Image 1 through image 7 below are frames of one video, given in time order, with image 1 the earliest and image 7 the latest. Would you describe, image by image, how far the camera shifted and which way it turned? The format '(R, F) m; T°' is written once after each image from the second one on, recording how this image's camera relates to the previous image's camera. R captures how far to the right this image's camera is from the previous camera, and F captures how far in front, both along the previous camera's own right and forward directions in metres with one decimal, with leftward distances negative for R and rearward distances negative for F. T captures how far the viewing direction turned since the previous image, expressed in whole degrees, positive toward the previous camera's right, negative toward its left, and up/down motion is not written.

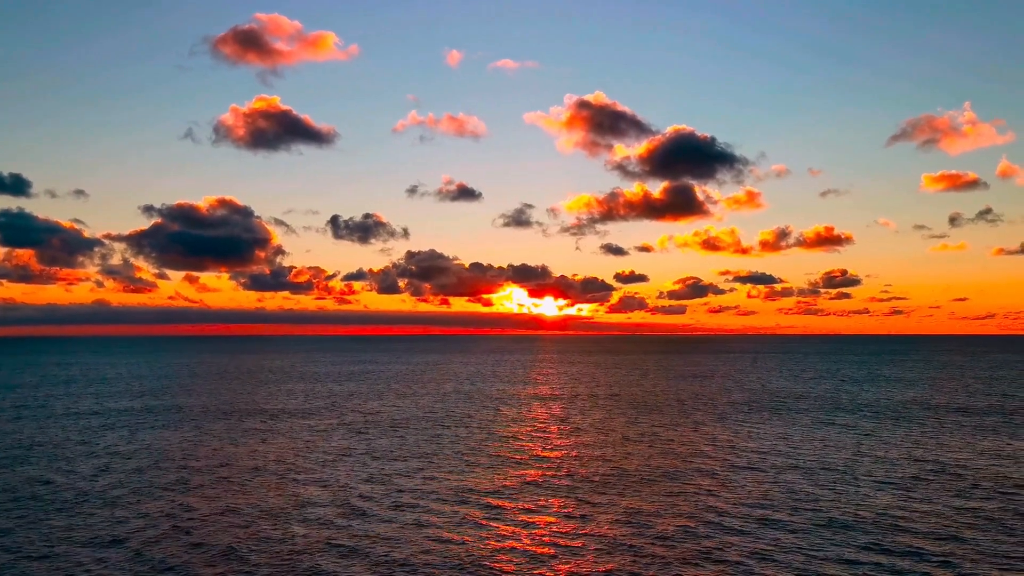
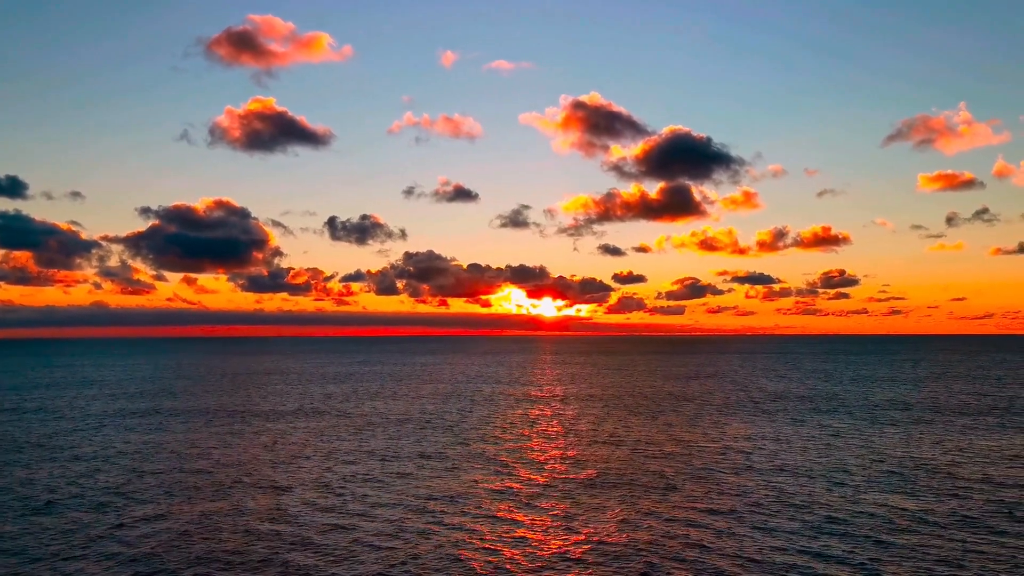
(+0.4, +0.1) m; 0°
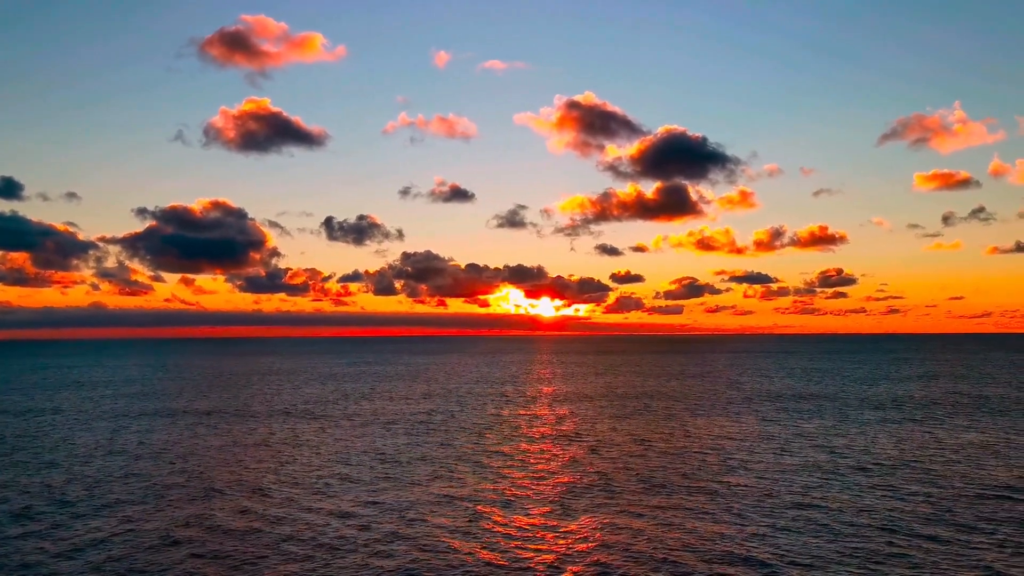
(+0.8, +0.1) m; 0°
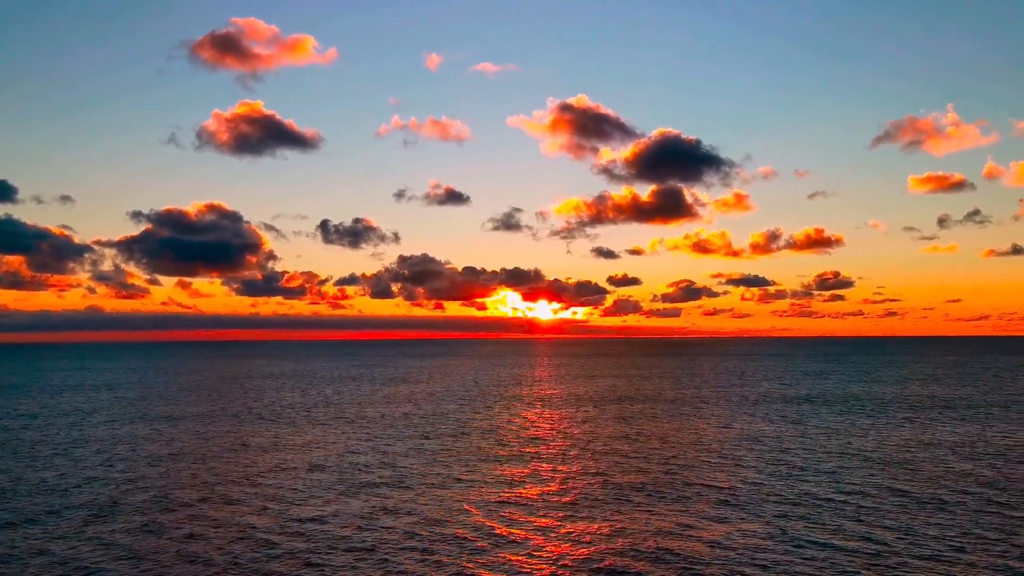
(-2.0, +0.6) m; 0°
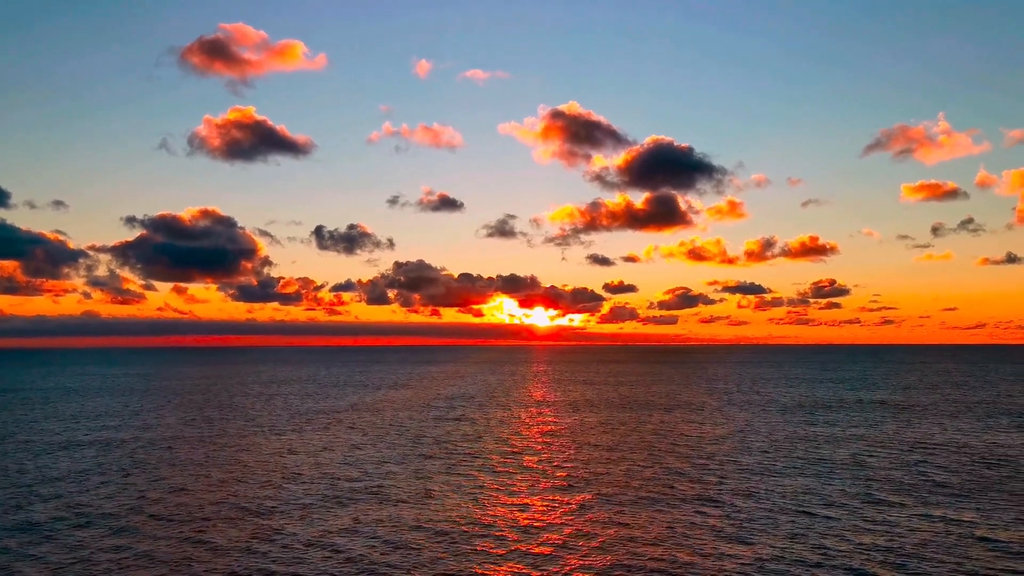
(-2.5, -0.4) m; 0°
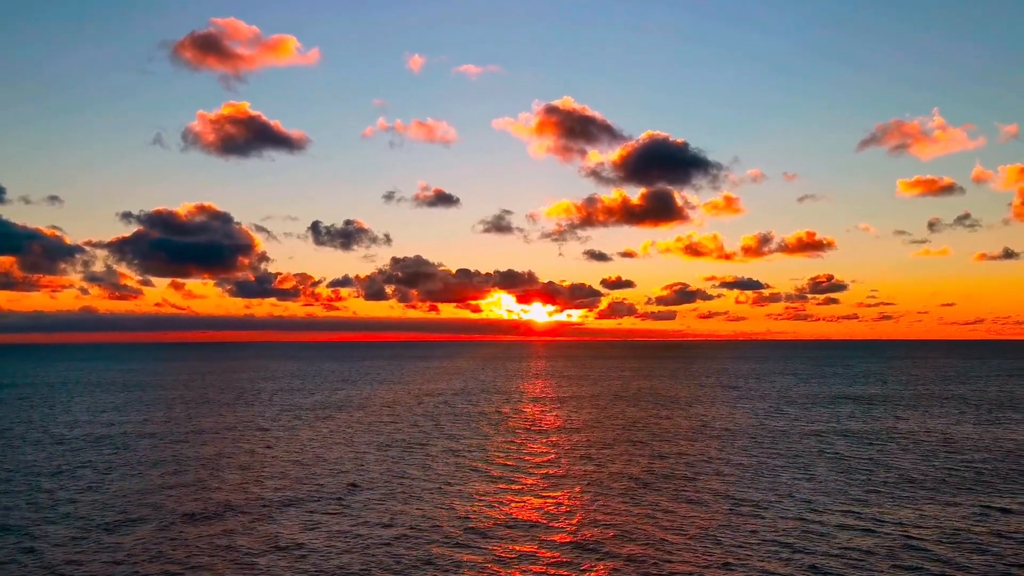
(-1.2, +0.1) m; 0°
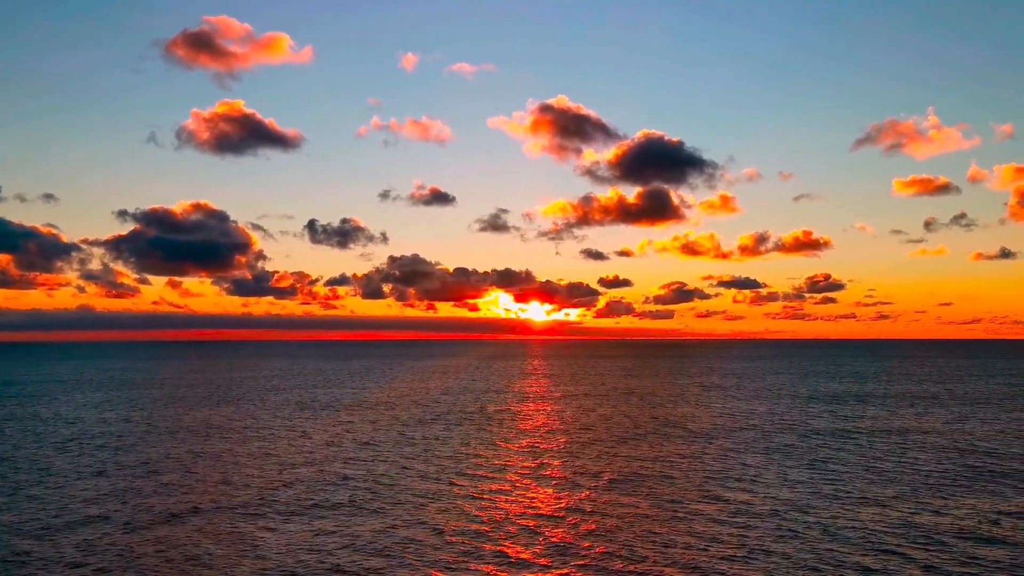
(-1.5, 0.0) m; 0°
